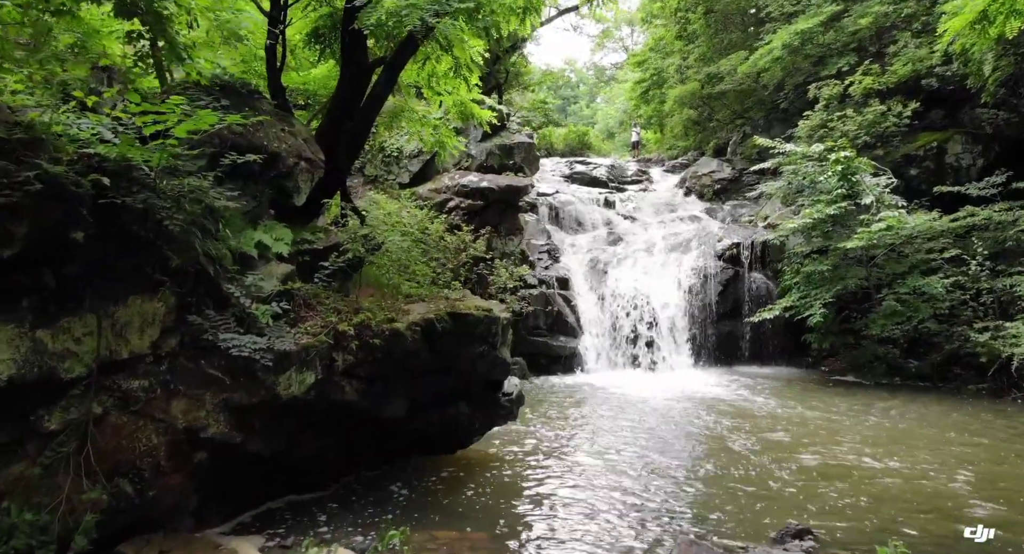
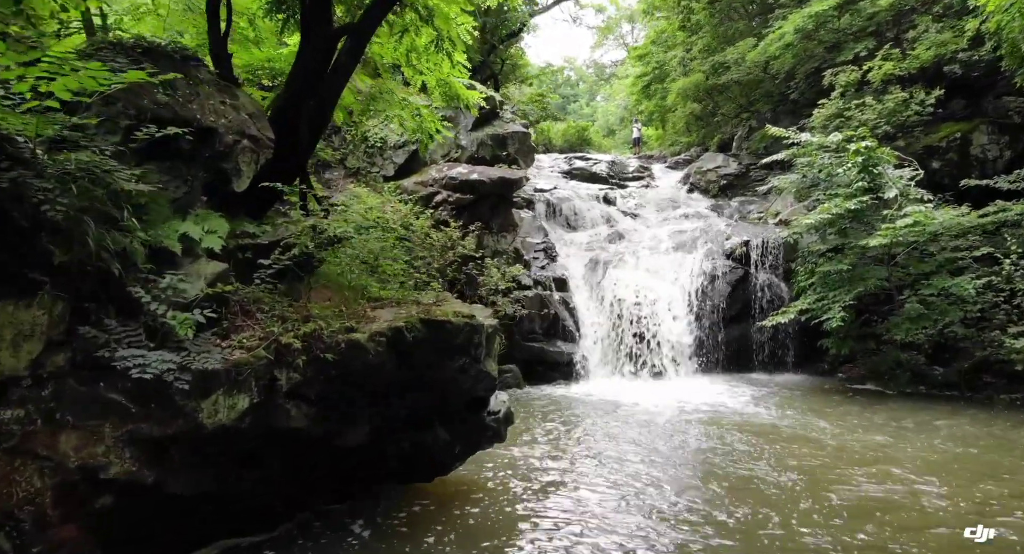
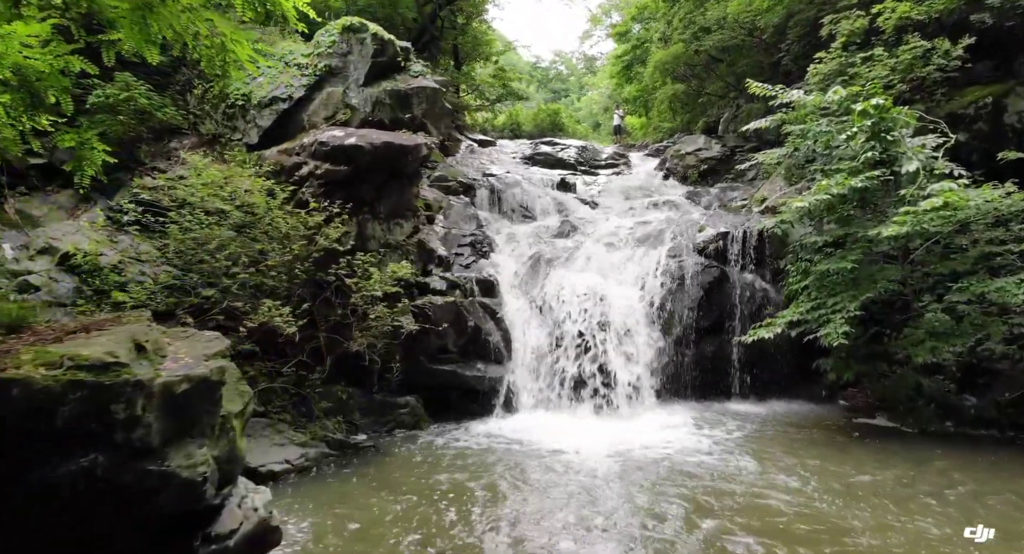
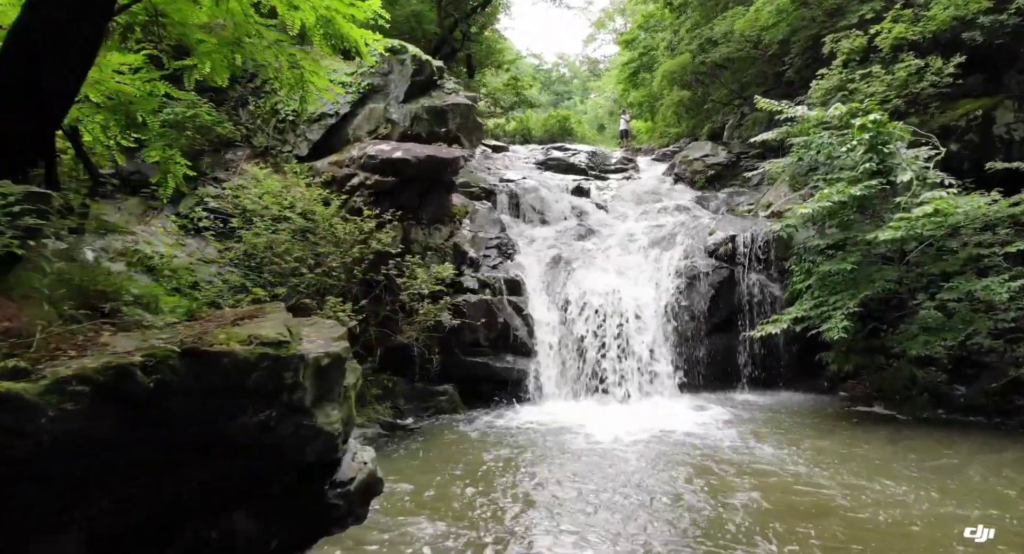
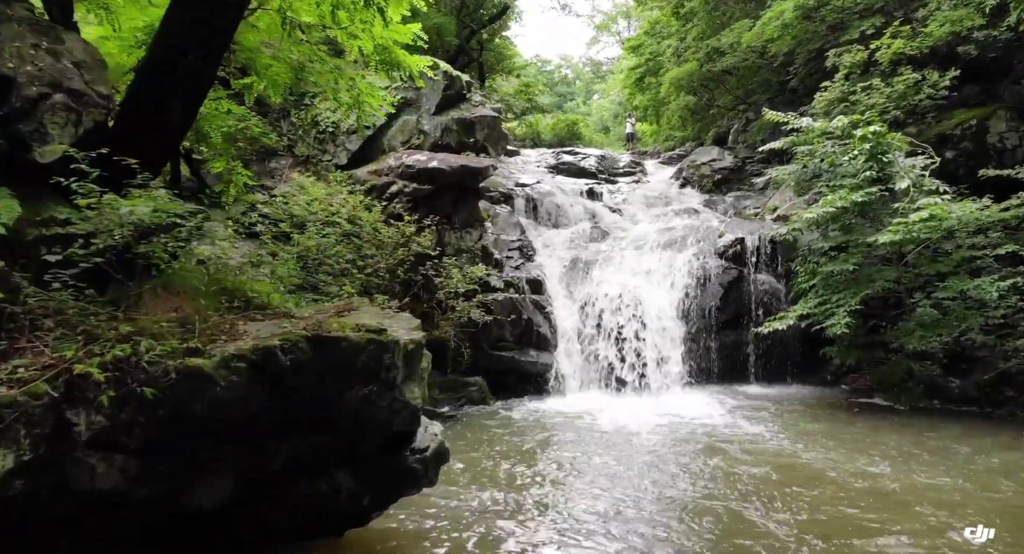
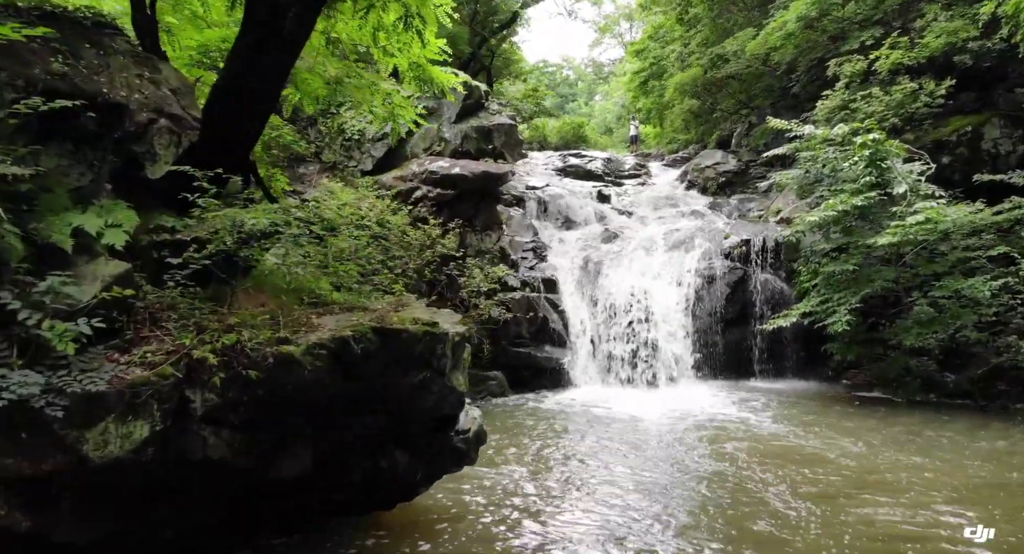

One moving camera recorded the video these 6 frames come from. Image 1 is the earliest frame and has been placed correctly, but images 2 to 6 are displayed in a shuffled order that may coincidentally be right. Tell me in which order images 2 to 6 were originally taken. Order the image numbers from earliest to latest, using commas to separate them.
2, 6, 5, 4, 3
